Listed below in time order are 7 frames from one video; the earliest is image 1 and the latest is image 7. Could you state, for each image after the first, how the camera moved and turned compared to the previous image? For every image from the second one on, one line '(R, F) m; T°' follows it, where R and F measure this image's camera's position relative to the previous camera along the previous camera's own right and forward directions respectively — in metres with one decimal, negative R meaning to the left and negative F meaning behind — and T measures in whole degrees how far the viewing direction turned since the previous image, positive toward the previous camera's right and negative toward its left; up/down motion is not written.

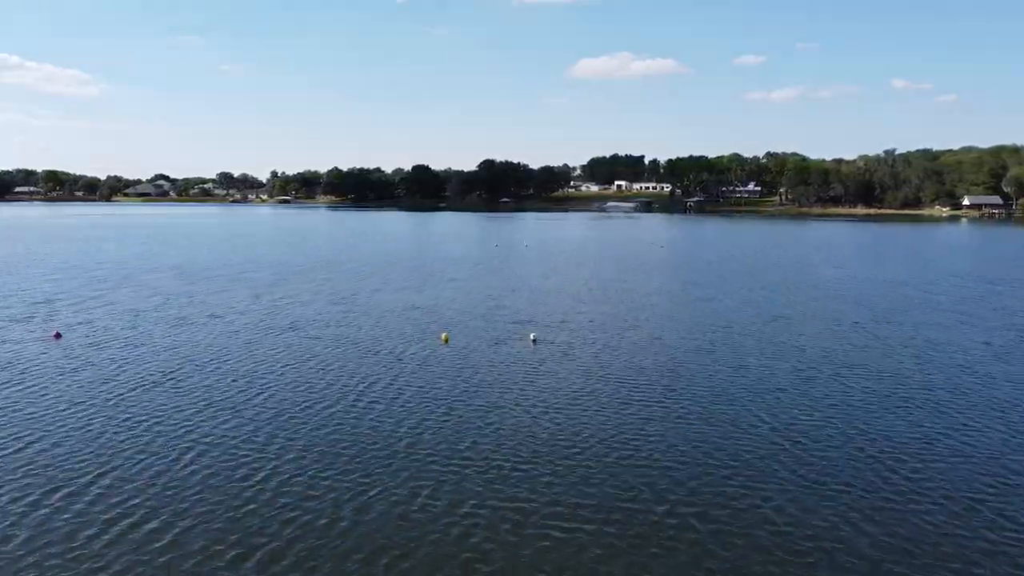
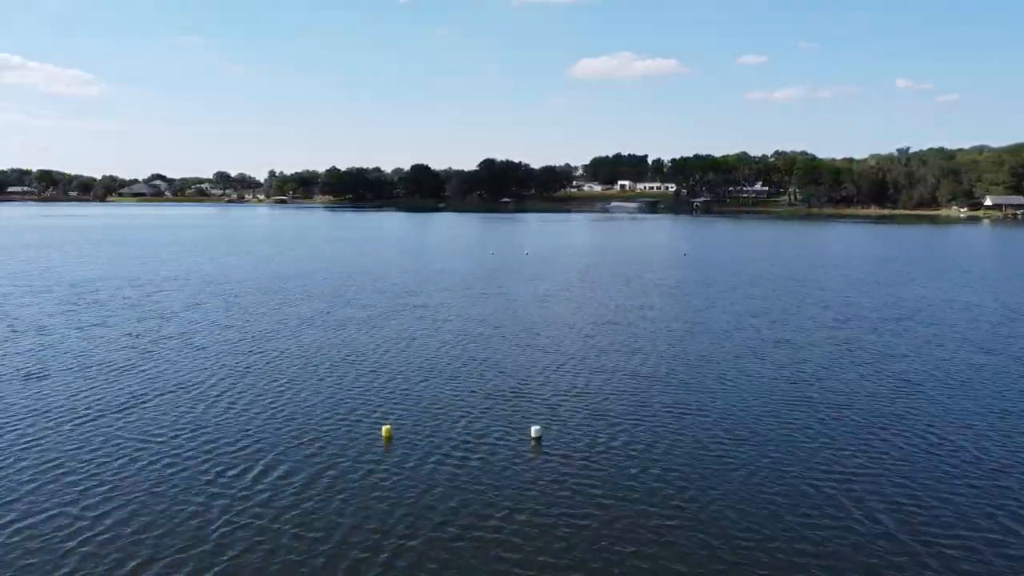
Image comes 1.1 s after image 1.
(+0.3, +6.2) m; 0°
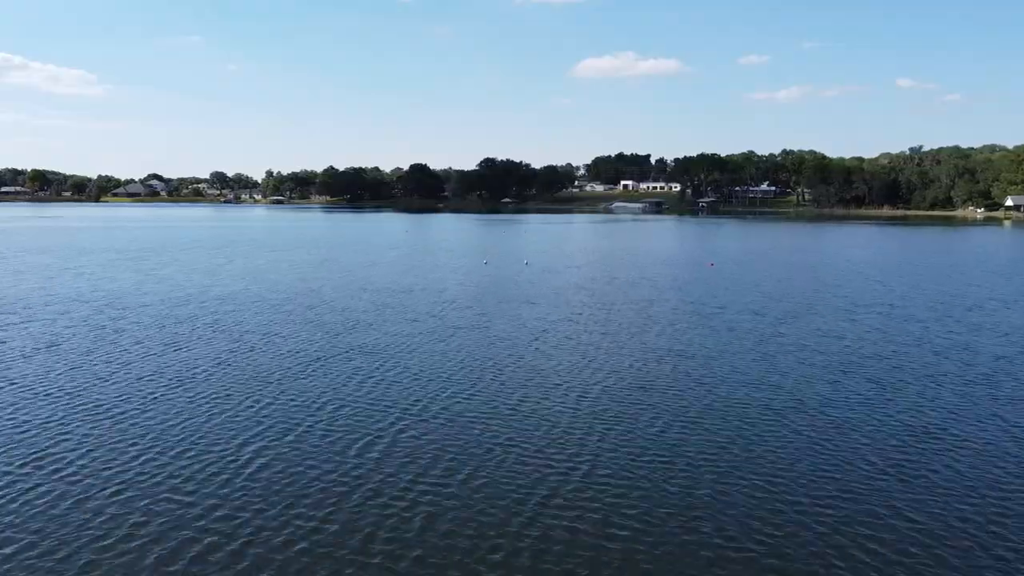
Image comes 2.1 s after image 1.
(+0.3, +5.6) m; 0°
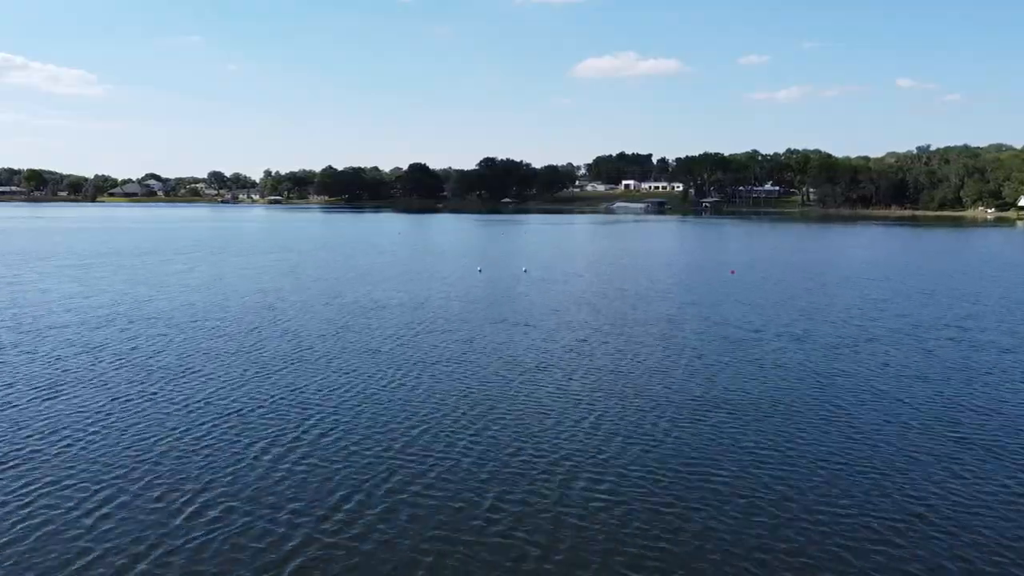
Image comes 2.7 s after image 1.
(0.0, +3.1) m; 0°
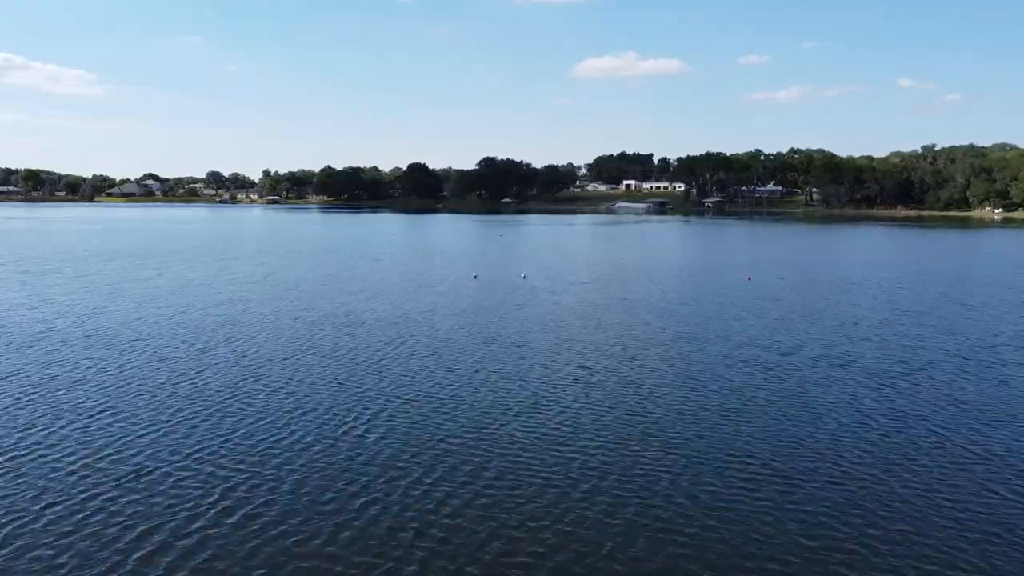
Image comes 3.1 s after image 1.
(0.0, +2.1) m; 0°
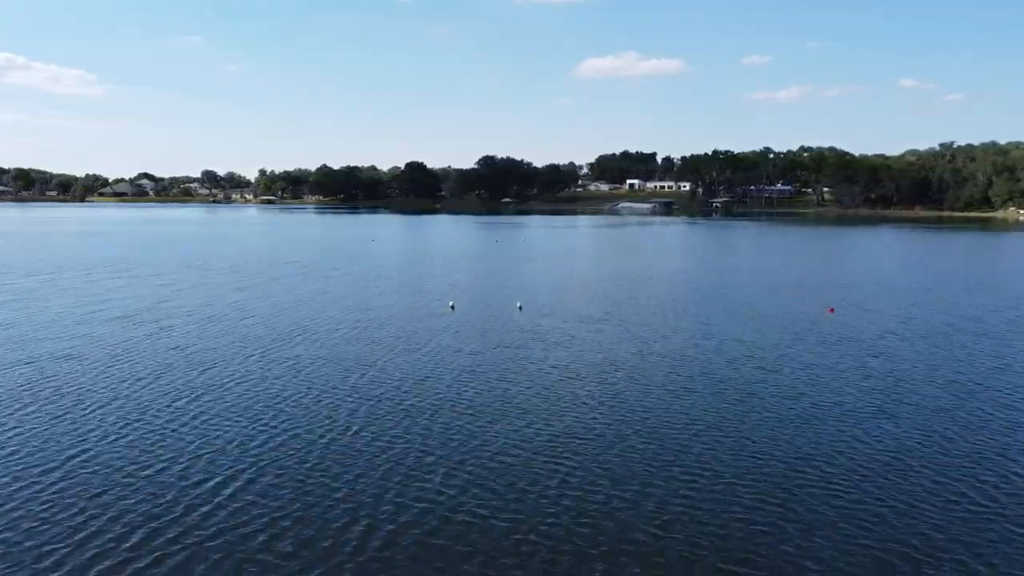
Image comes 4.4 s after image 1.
(+0.1, +6.9) m; 0°
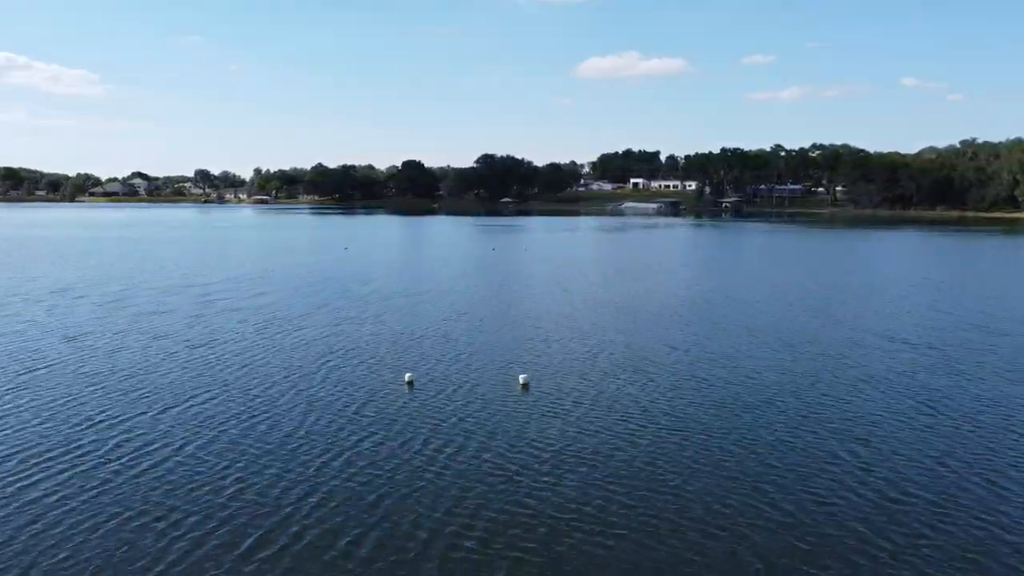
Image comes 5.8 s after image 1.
(0.0, +7.5) m; 0°
